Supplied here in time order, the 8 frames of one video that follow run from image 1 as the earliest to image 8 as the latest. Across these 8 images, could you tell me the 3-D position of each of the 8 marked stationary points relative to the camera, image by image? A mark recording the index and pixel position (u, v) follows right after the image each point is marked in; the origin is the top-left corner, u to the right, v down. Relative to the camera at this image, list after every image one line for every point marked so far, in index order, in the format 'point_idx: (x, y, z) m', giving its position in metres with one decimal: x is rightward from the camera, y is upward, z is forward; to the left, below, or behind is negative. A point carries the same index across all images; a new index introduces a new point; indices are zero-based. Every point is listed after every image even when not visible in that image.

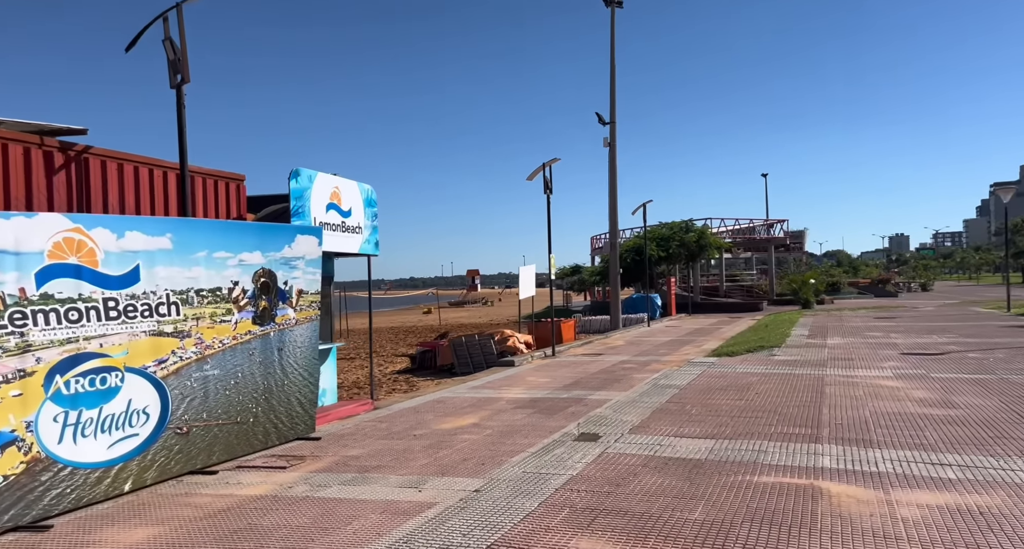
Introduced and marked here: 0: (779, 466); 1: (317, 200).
0: (+2.1, -1.5, +6.1) m
1: (-2.6, +1.0, +10.4) m
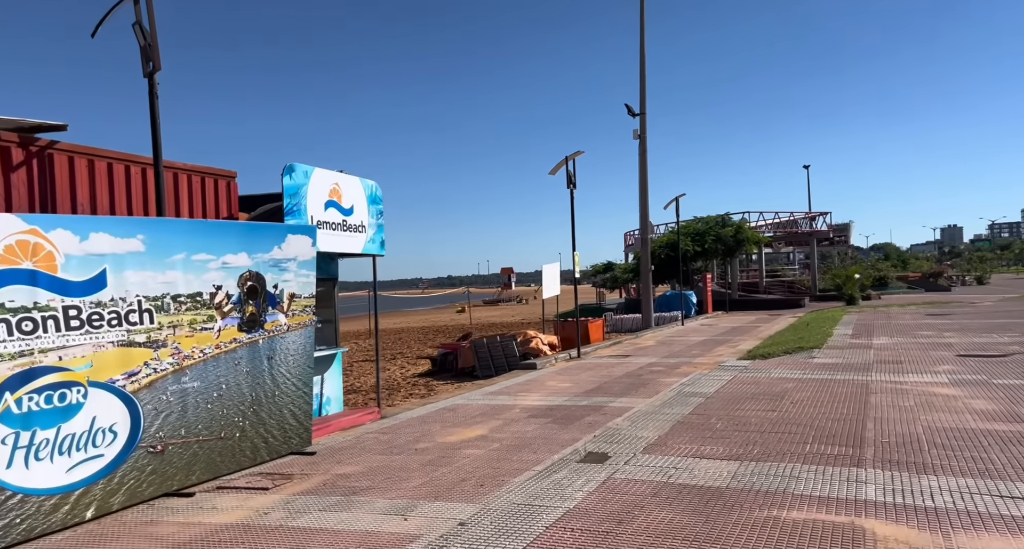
0: (+2.0, -1.5, +5.2) m
1: (-2.5, +1.0, +9.7) m
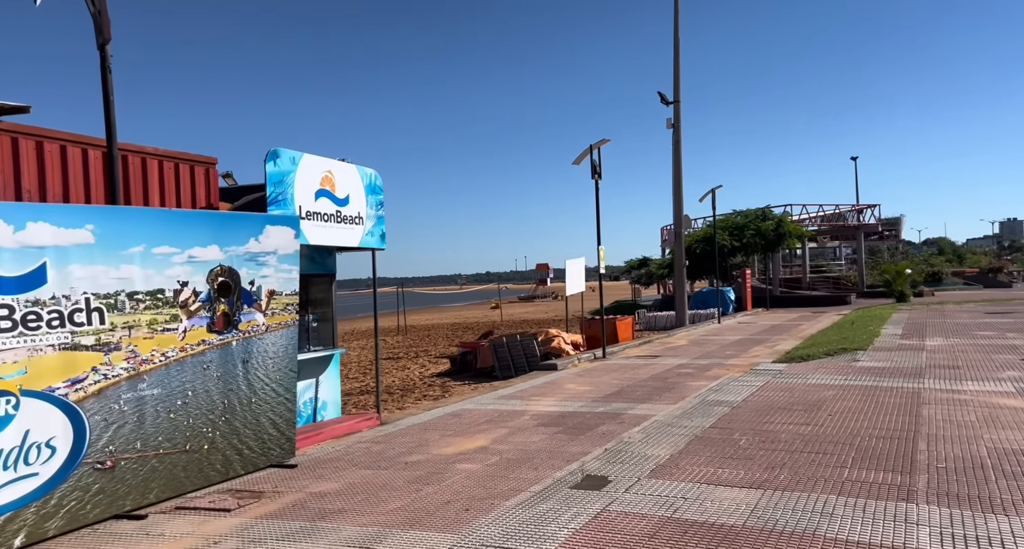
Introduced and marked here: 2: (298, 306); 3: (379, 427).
0: (+1.8, -1.5, +4.2) m
1: (-2.4, +1.0, +8.9) m
2: (-2.3, -0.3, +8.1) m
3: (-1.7, -2.0, +10.0) m
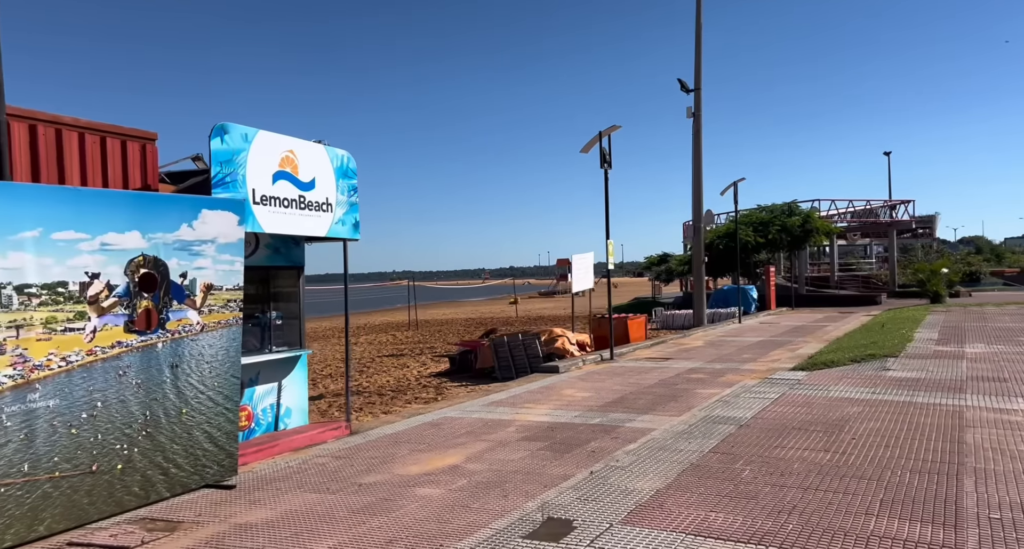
0: (+1.5, -1.5, +3.1) m
1: (-2.6, +1.1, +7.9) m
2: (-2.5, -0.3, +7.1) m
3: (-1.9, -1.9, +9.0) m
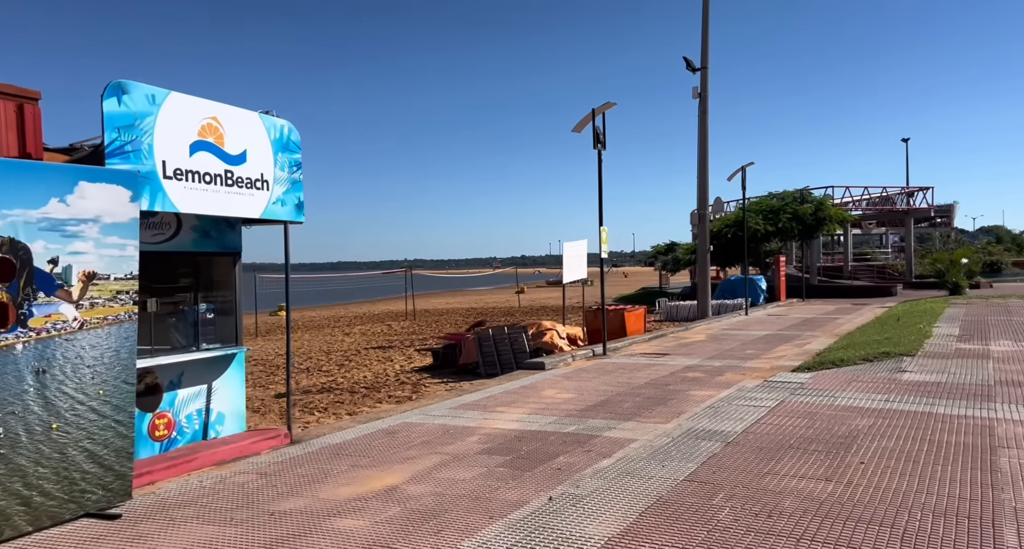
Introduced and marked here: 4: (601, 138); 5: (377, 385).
0: (+1.0, -1.4, +1.9) m
1: (-3.1, +1.2, +6.8) m
2: (-2.9, -0.2, +6.0) m
3: (-2.3, -1.8, +7.9) m
4: (+1.7, +2.6, +14.7) m
5: (-2.5, -2.0, +14.4) m
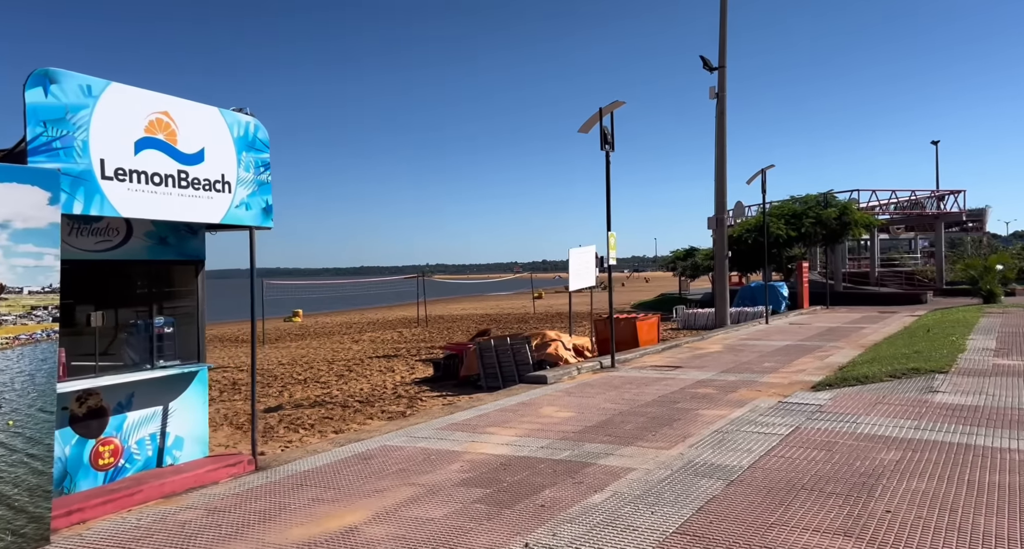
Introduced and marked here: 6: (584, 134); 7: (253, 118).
0: (+0.6, -1.5, +1.1) m
1: (-3.2, +1.1, +6.1) m
2: (-3.1, -0.2, +5.3) m
3: (-2.5, -1.9, +7.2) m
4: (+1.8, +2.5, +13.9) m
5: (-2.5, -2.2, +13.6) m
6: (+1.3, +2.5, +13.8) m
7: (-2.6, +1.6, +7.7) m
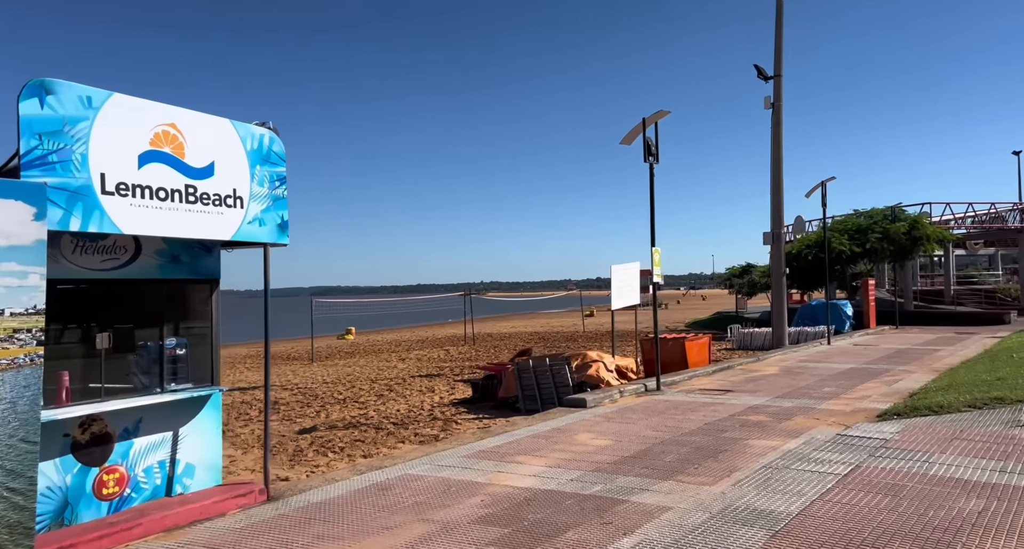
0: (+0.4, -1.5, +0.5) m
1: (-3.1, +1.0, +5.9) m
2: (-3.1, -0.4, +5.0) m
3: (-2.2, -2.0, +6.8) m
4: (+2.4, +2.2, +13.3) m
5: (-1.8, -2.5, +13.2) m
6: (+2.0, +2.2, +13.3) m
7: (-2.3, +1.4, +7.4) m
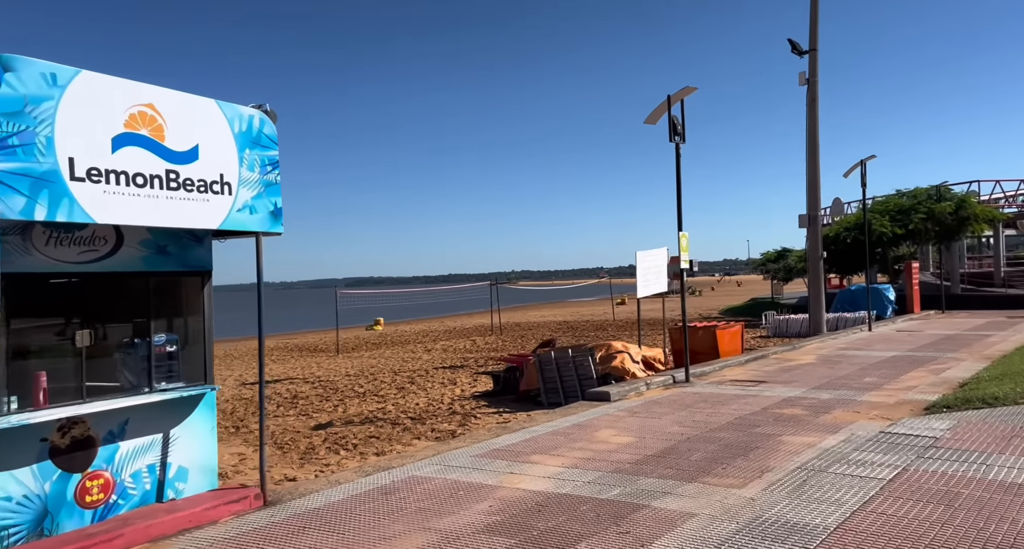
0: (+0.2, -1.5, 0.0) m
1: (-3.1, +1.0, +5.4) m
2: (-3.1, -0.3, +4.6) m
3: (-2.2, -2.0, +6.4) m
4: (+2.7, +2.4, +12.6) m
5: (-1.4, -2.3, +12.8) m
6: (+2.3, +2.4, +12.6) m
7: (-2.2, +1.5, +6.9) m
